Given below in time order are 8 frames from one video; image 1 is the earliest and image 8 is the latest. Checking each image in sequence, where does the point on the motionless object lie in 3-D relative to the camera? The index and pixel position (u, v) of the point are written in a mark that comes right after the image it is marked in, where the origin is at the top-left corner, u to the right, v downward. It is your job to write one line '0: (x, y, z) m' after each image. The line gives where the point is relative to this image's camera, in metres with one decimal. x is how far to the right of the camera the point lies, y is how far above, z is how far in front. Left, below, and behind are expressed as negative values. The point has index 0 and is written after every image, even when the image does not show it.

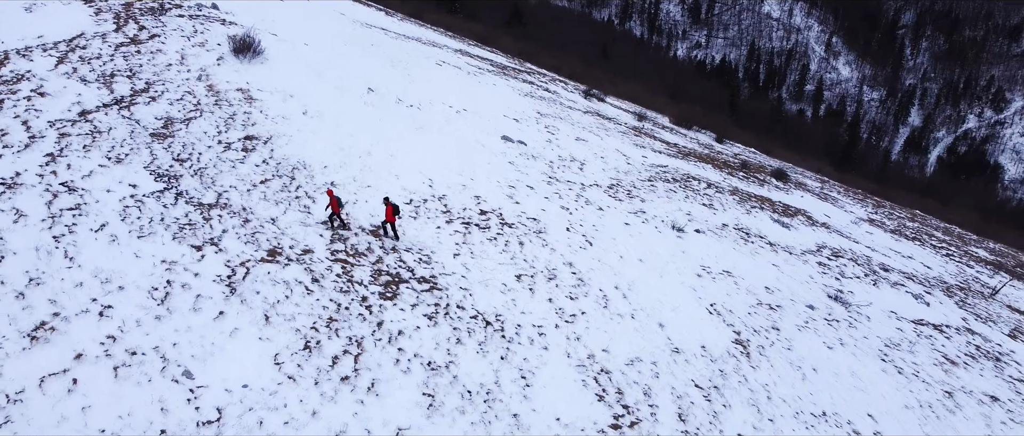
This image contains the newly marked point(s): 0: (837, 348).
0: (+4.4, -1.8, +10.9) m
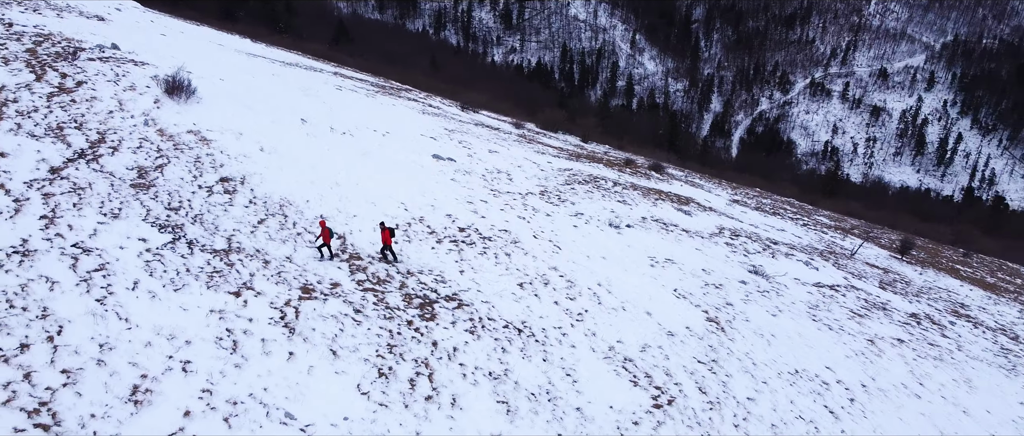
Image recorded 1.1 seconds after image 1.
0: (+4.1, -1.5, +12.3) m
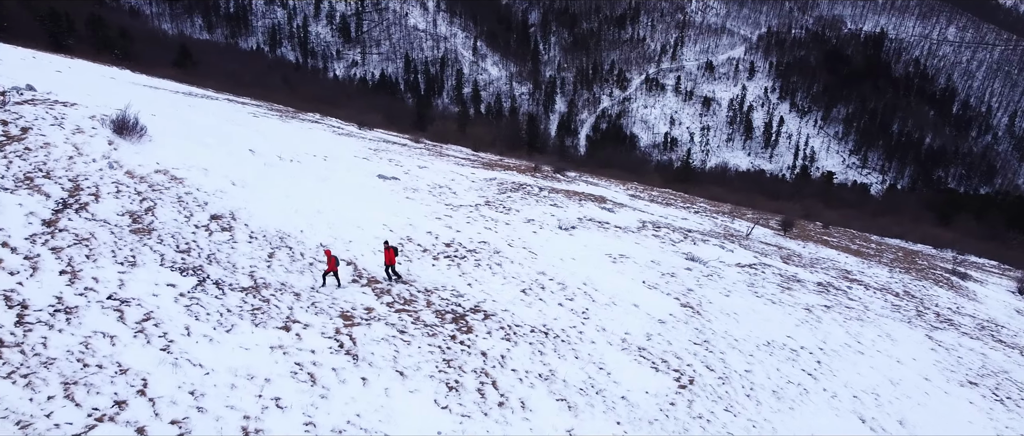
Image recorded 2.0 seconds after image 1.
0: (+3.6, -1.3, +13.5) m
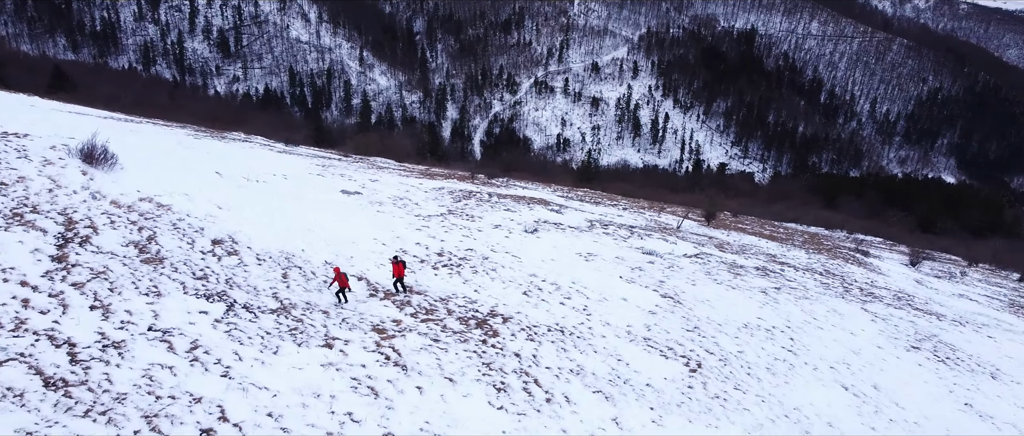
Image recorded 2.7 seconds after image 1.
0: (+3.2, -1.2, +14.3) m
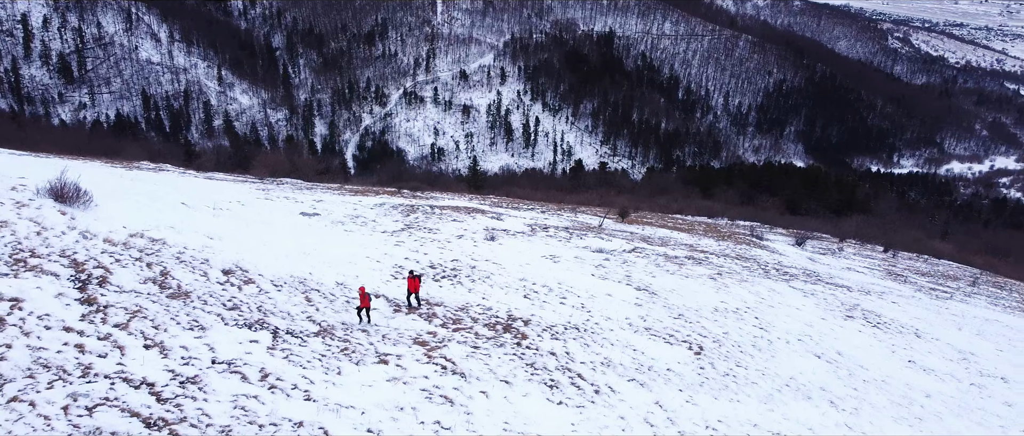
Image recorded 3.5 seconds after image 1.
0: (+2.7, -1.1, +15.2) m
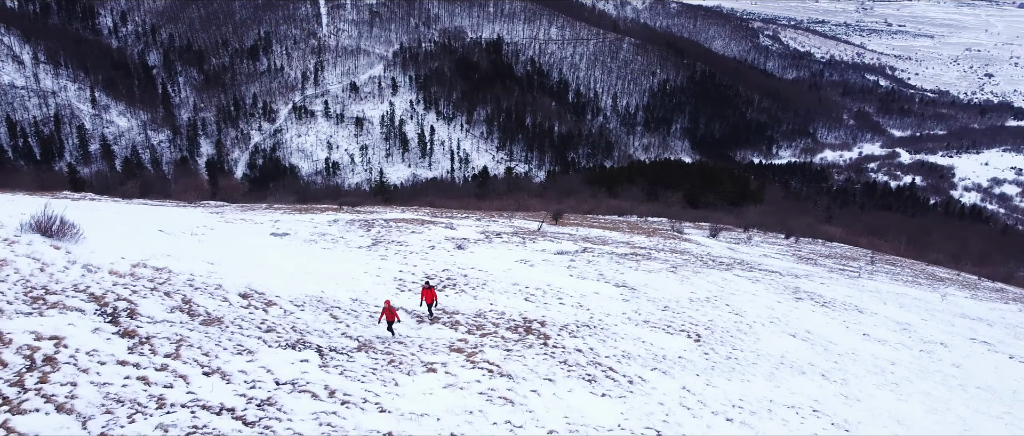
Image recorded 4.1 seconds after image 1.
0: (+2.1, -1.1, +15.8) m
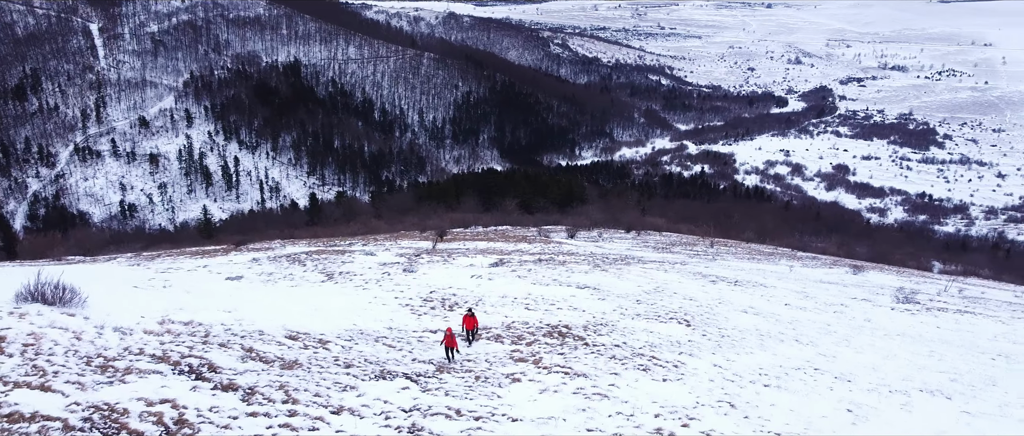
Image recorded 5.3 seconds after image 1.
0: (+1.1, -1.2, +16.9) m
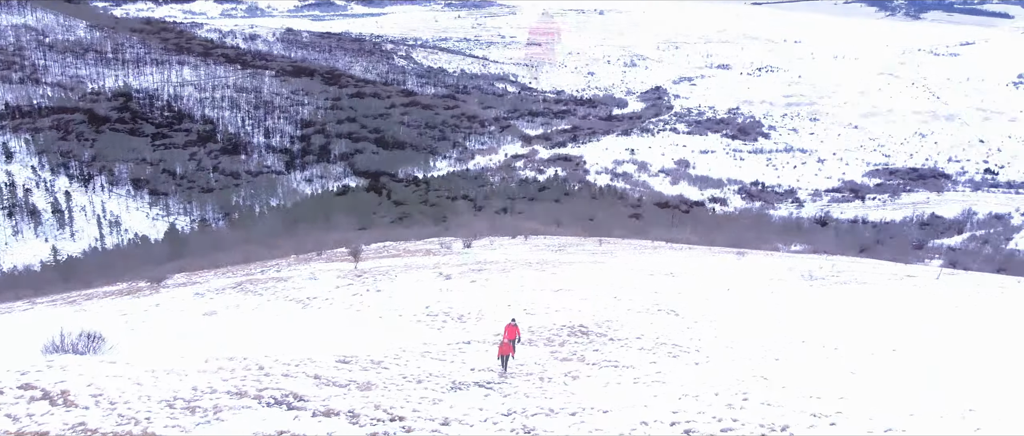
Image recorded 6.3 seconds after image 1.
0: (+0.3, -1.4, +17.5) m
